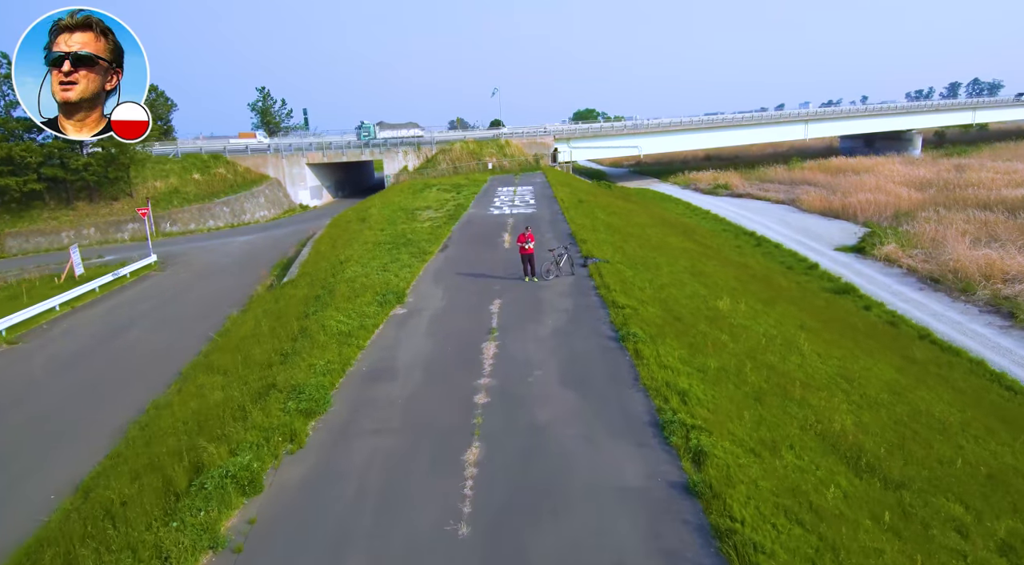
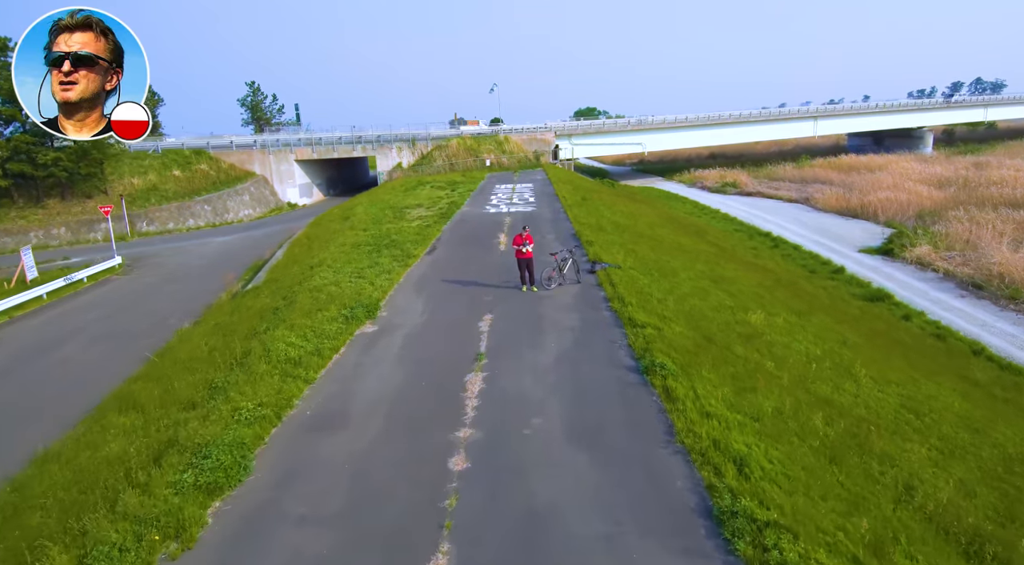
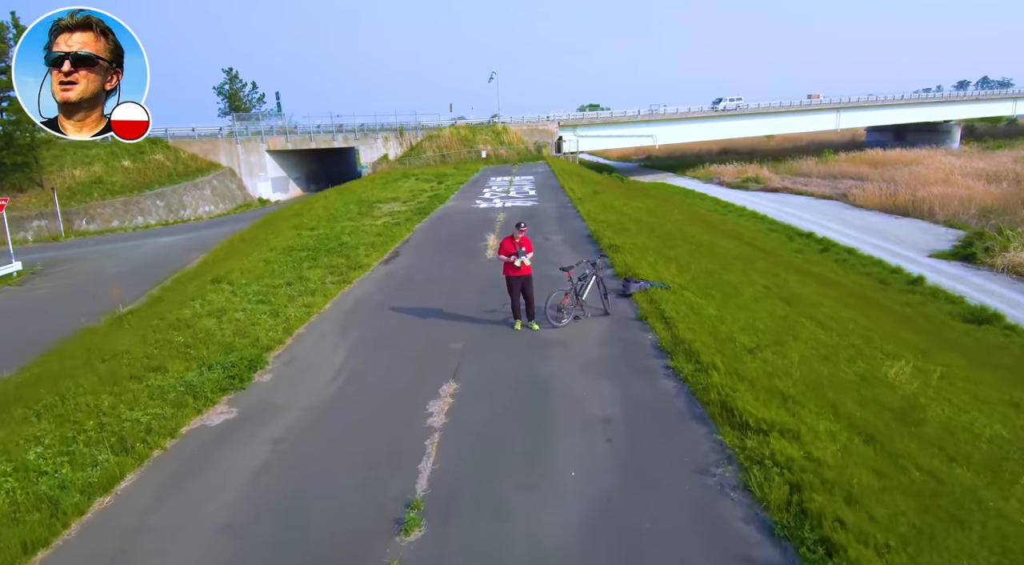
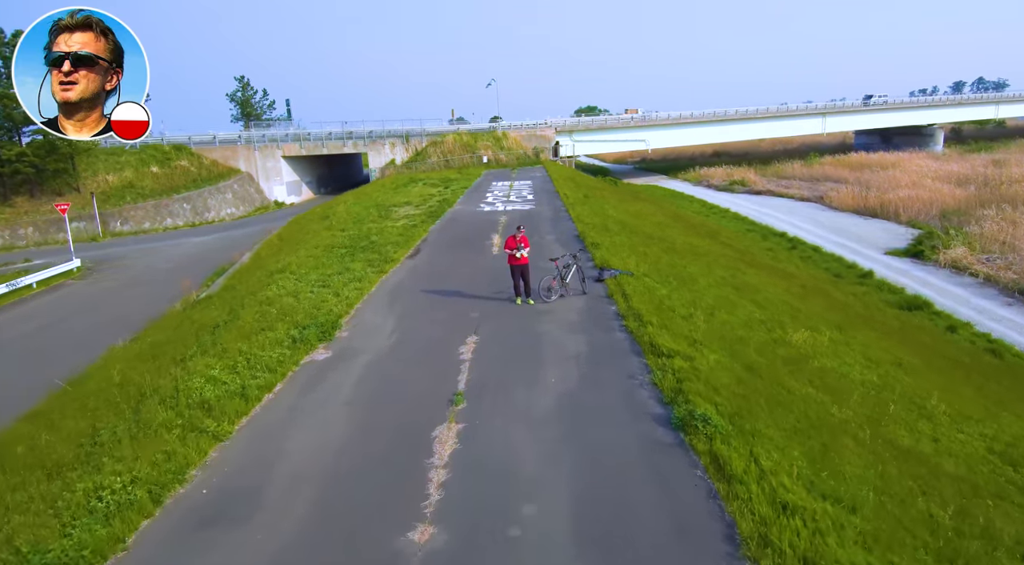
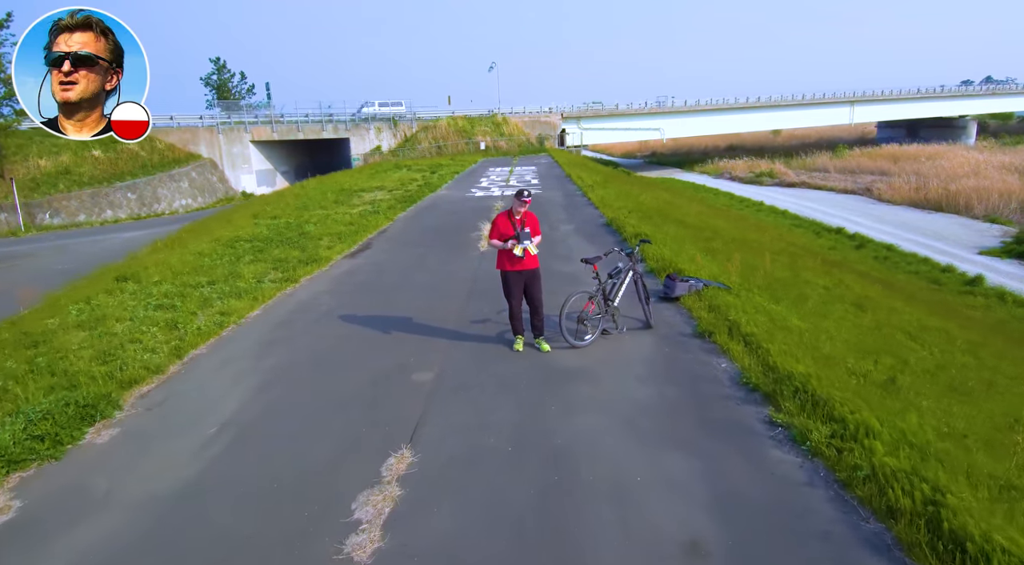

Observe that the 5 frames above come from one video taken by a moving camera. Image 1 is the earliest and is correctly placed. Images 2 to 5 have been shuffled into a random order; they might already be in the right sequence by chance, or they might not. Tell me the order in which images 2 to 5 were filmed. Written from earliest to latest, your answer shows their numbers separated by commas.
2, 4, 3, 5
